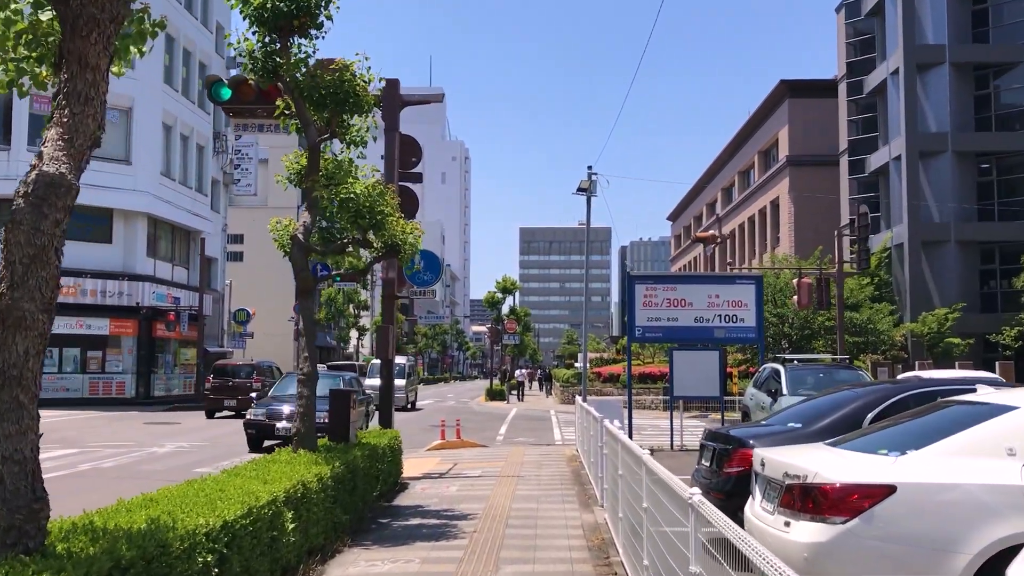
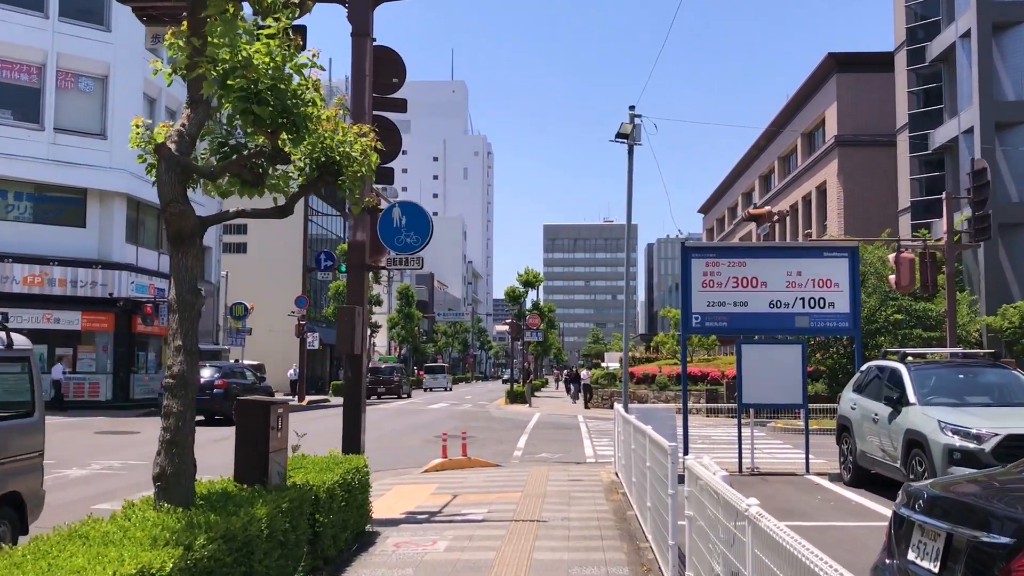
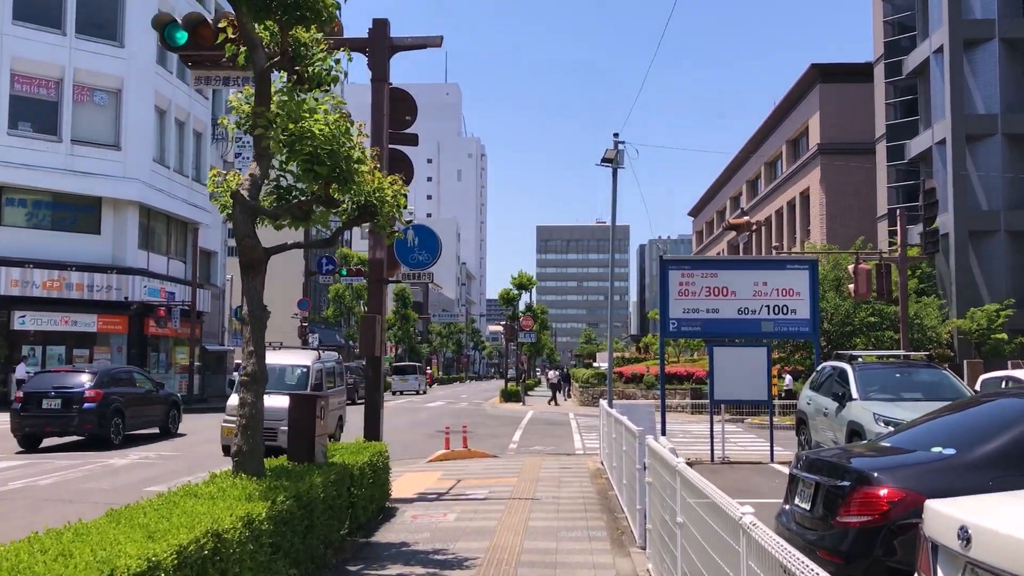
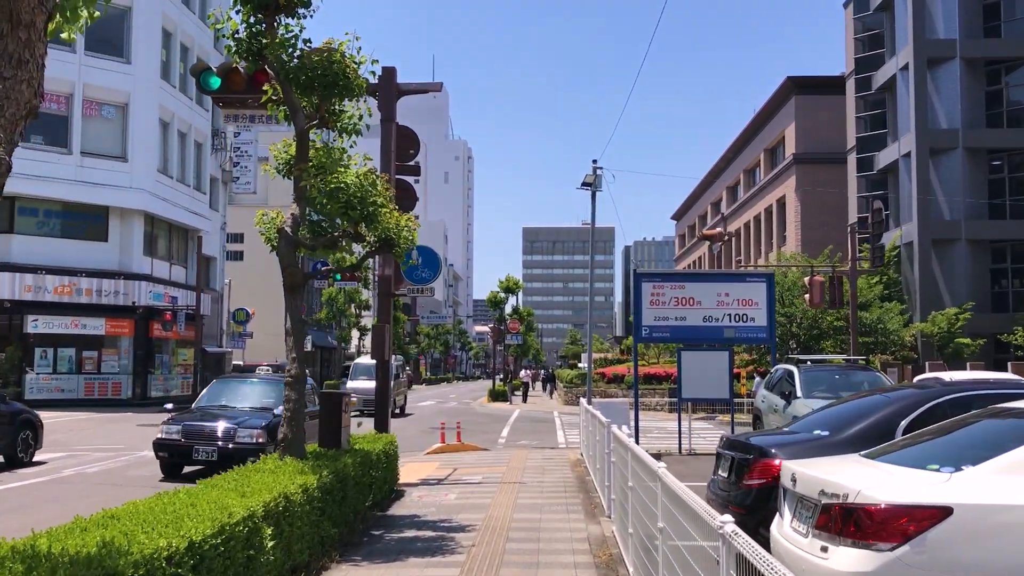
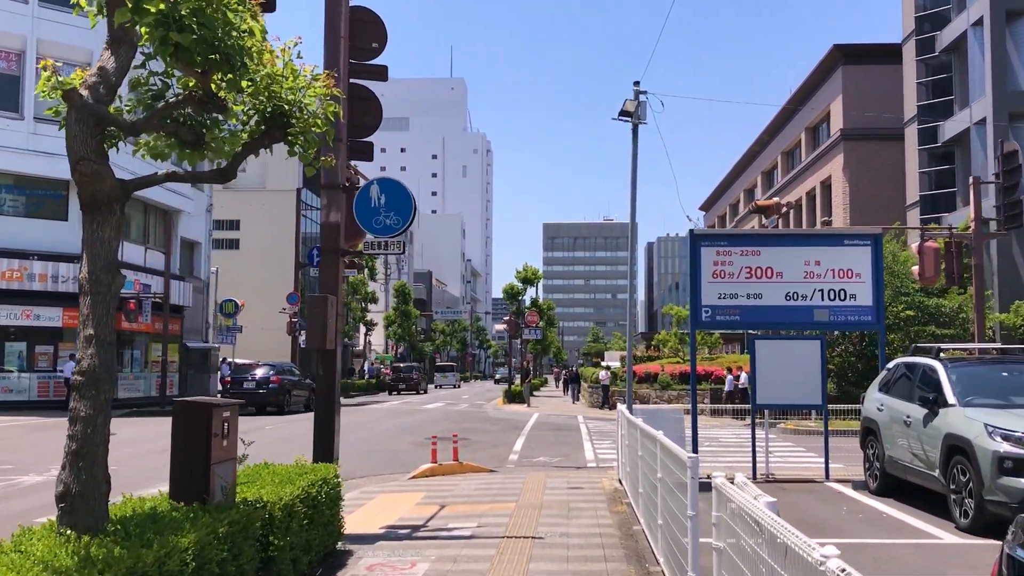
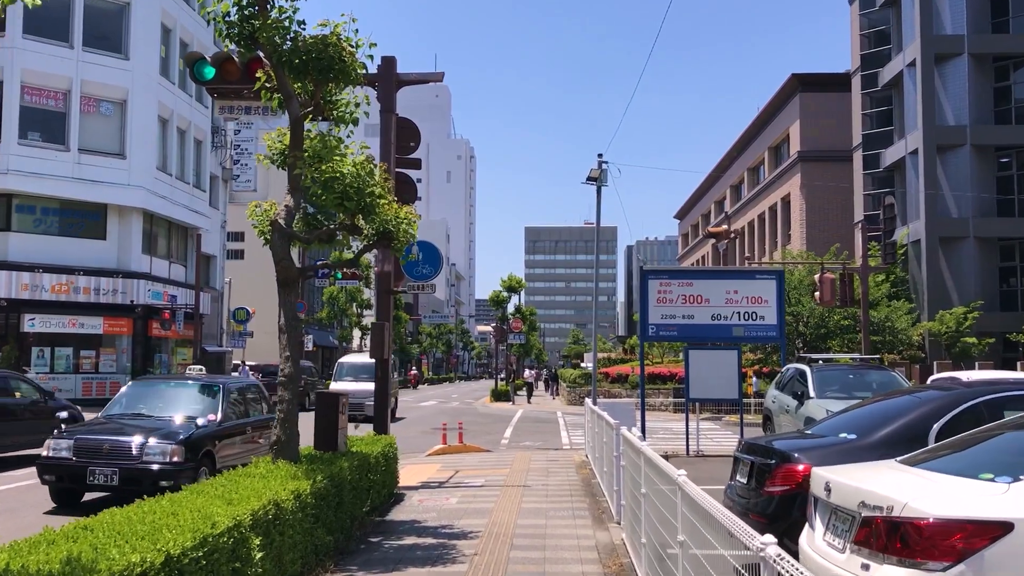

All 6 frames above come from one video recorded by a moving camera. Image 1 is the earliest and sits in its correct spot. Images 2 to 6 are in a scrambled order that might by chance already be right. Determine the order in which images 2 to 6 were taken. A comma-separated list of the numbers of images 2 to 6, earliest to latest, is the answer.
4, 6, 3, 2, 5
